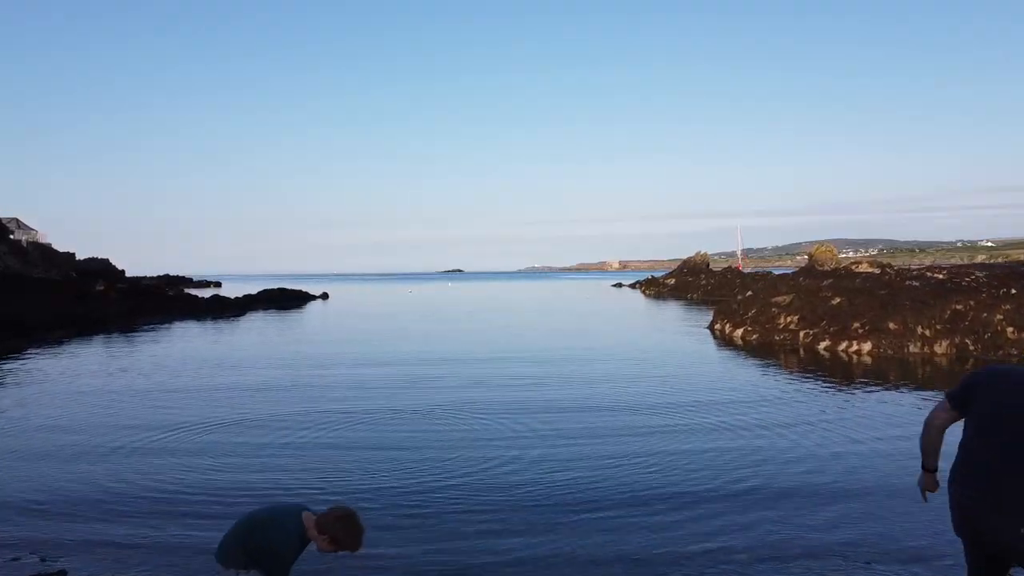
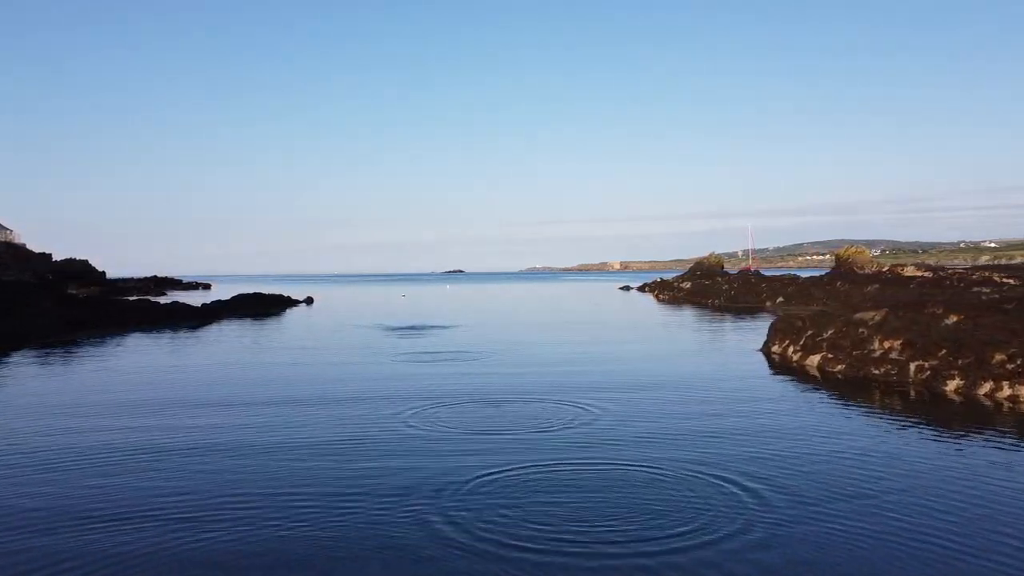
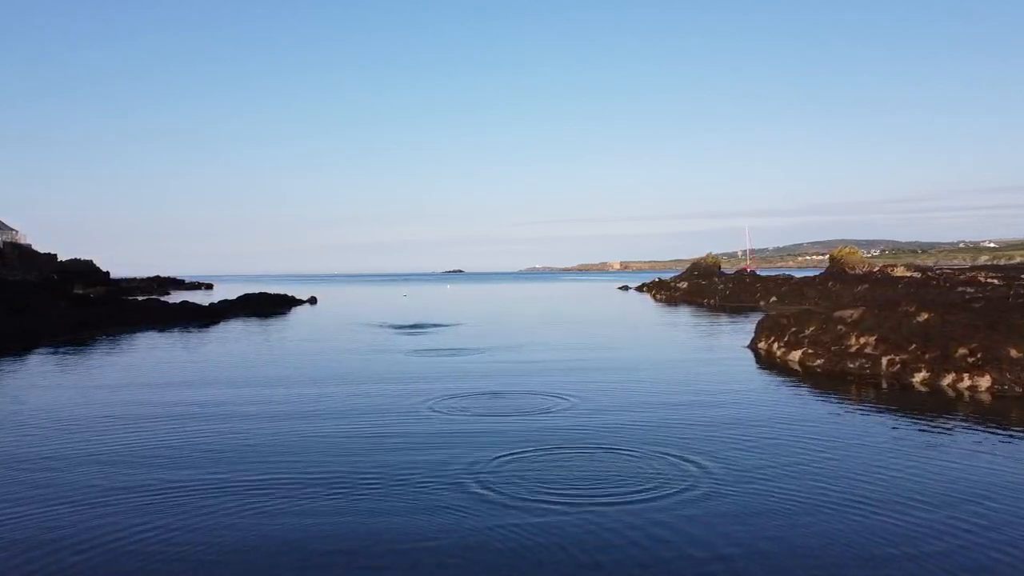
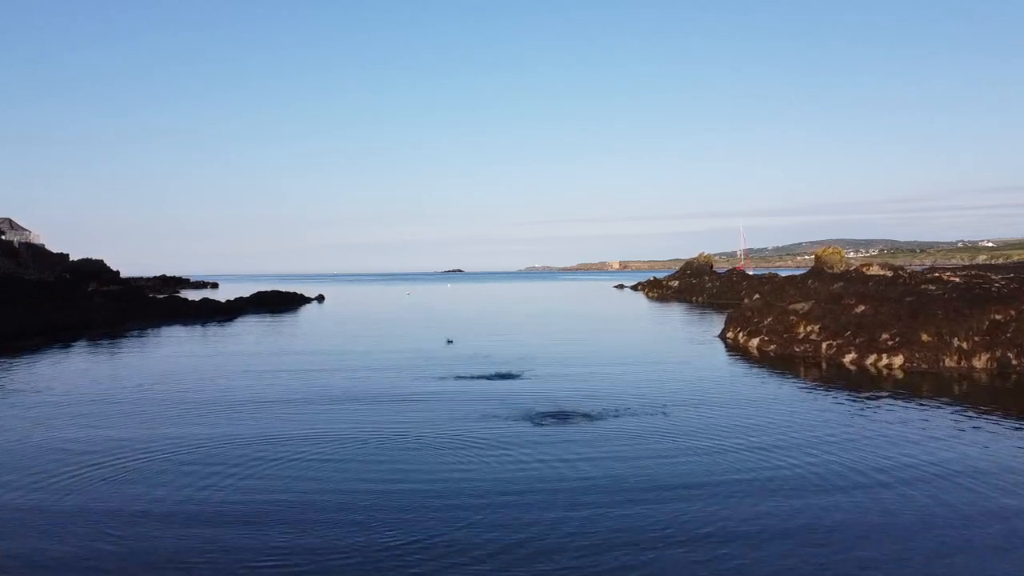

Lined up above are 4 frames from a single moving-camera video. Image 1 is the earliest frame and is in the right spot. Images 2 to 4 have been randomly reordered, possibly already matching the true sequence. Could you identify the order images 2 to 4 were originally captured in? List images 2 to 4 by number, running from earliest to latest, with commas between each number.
4, 3, 2
